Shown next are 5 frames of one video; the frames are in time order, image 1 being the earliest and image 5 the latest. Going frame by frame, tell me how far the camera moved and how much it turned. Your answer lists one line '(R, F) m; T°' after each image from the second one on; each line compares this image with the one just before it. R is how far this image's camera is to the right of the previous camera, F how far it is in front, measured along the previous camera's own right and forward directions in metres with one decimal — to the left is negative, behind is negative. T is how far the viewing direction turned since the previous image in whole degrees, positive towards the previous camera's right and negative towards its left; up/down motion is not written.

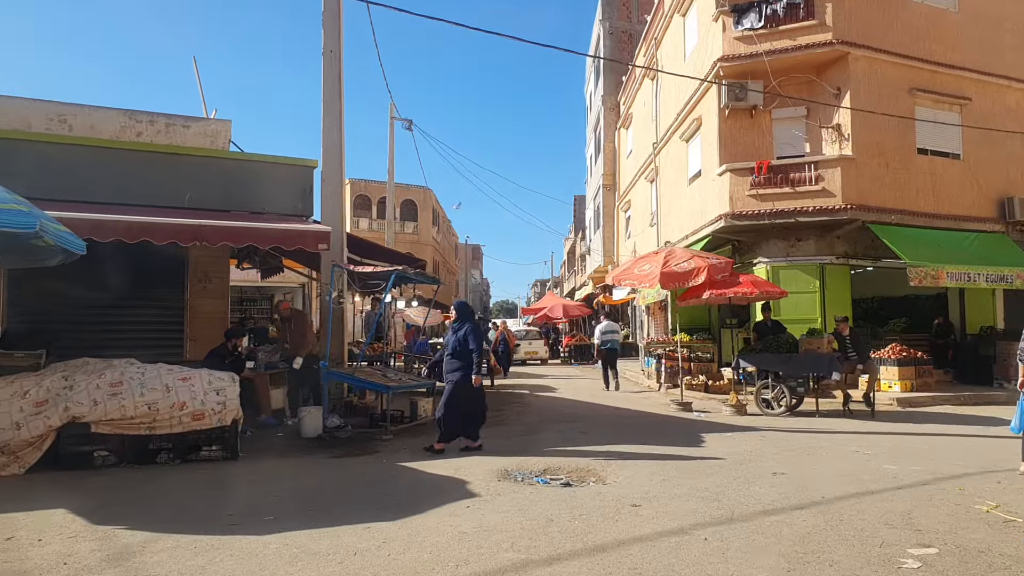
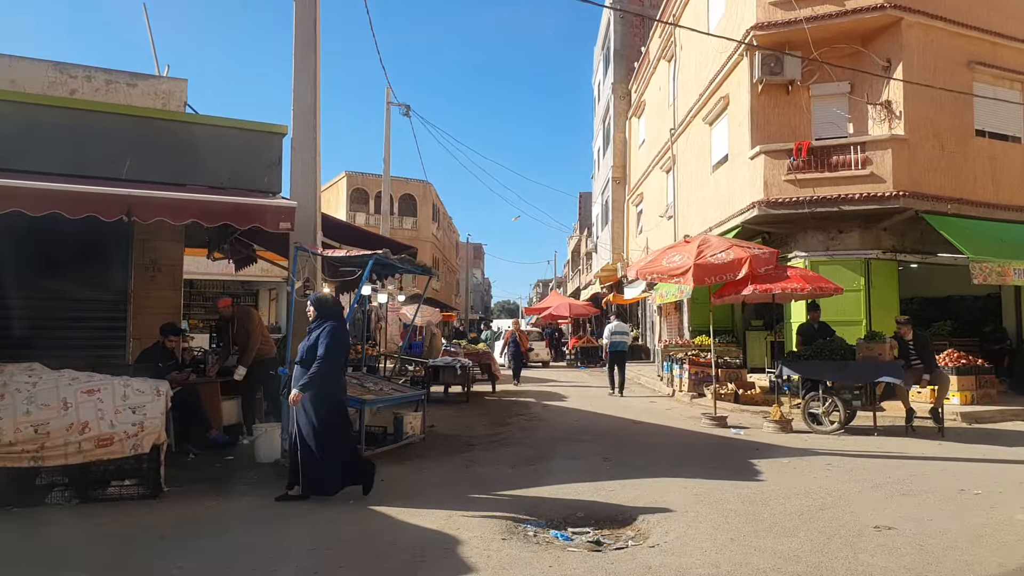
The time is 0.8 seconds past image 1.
(-0.1, +1.6) m; 0°
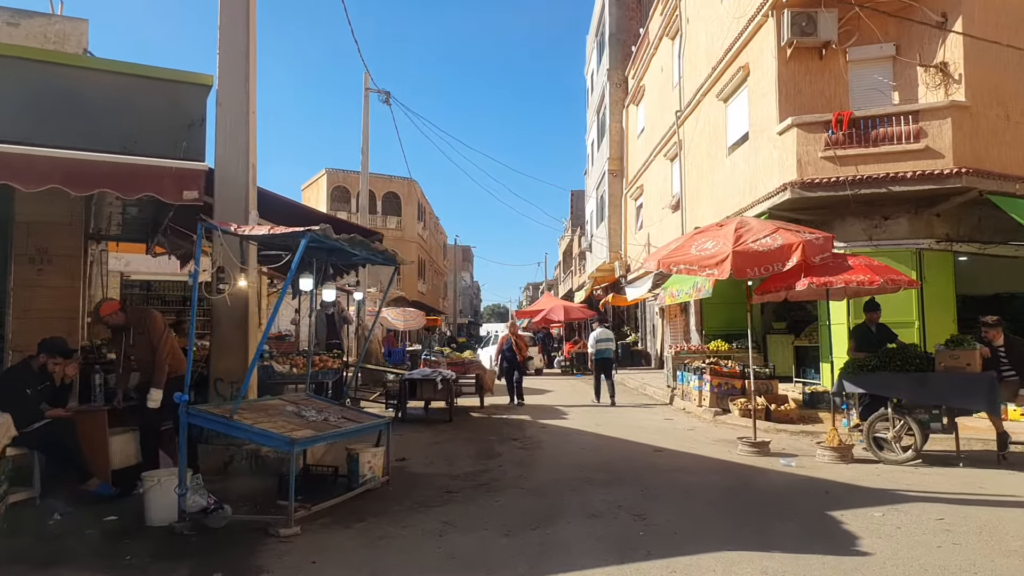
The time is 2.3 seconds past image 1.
(0.0, +1.9) m; +1°
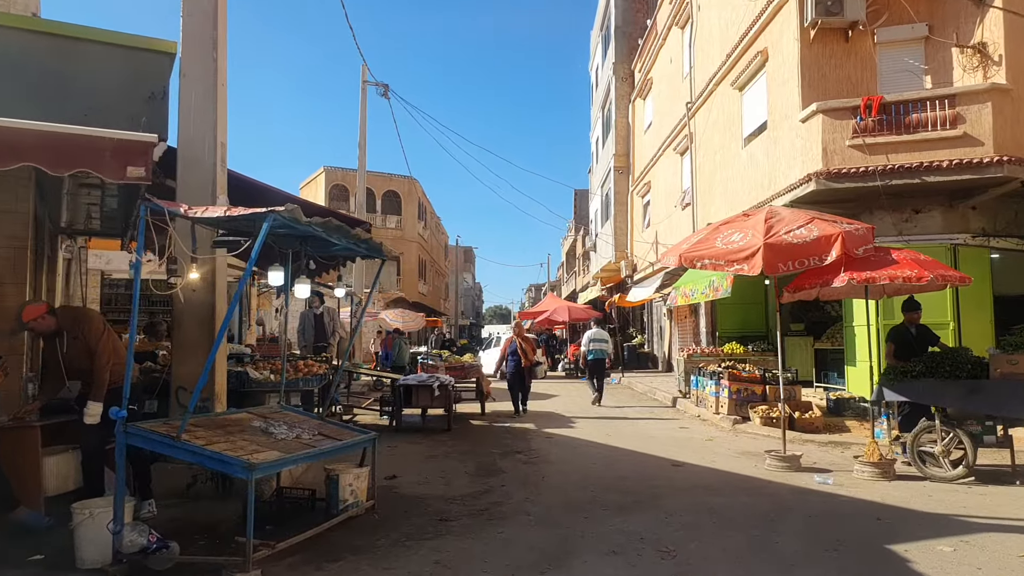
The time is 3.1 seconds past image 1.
(0.0, +0.8) m; 0°
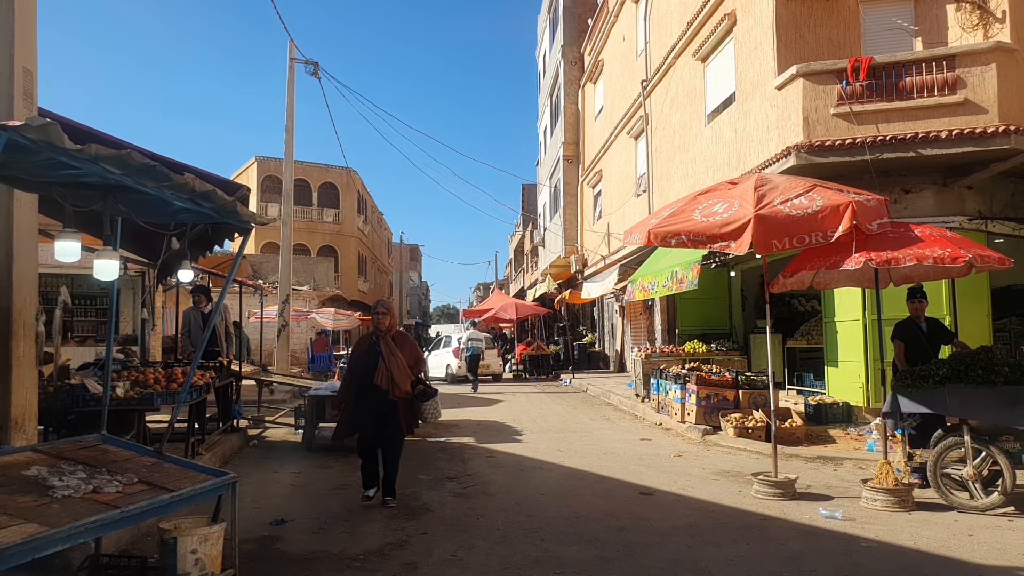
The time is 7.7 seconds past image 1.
(+0.1, +1.5) m; +4°
